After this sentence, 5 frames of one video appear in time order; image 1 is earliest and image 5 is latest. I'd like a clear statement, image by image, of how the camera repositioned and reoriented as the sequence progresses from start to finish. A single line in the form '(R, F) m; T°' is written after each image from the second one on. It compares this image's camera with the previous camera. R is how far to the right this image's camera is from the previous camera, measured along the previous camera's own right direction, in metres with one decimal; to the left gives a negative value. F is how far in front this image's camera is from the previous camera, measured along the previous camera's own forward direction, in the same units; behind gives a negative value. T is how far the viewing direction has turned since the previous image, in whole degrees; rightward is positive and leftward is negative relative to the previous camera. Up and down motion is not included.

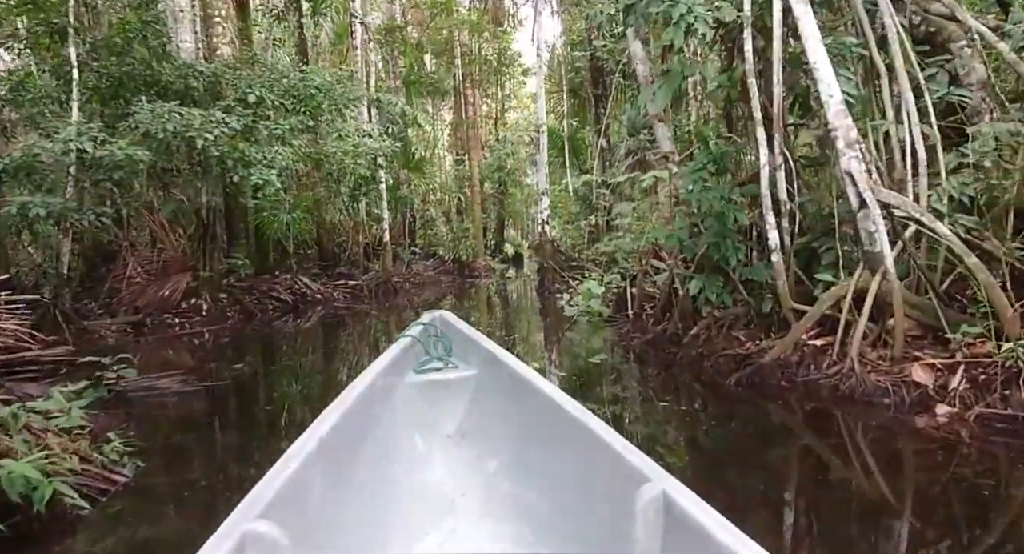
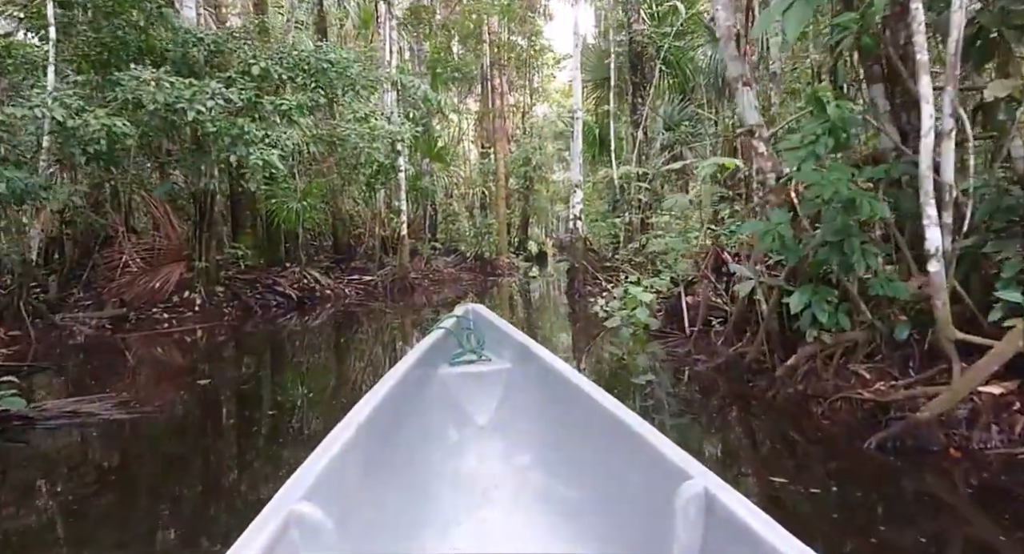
(-0.1, +0.7) m; -2°
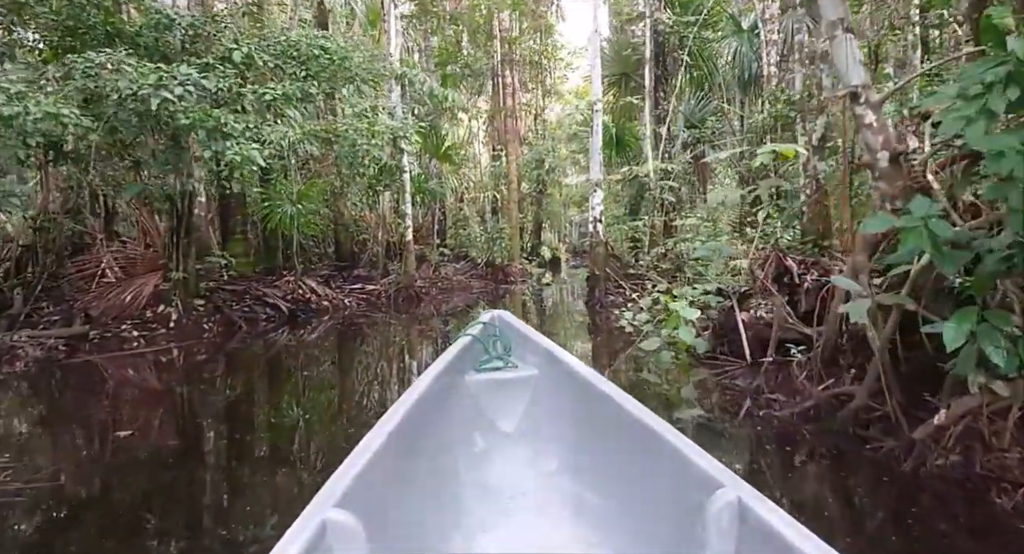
(0.0, +0.7) m; -1°
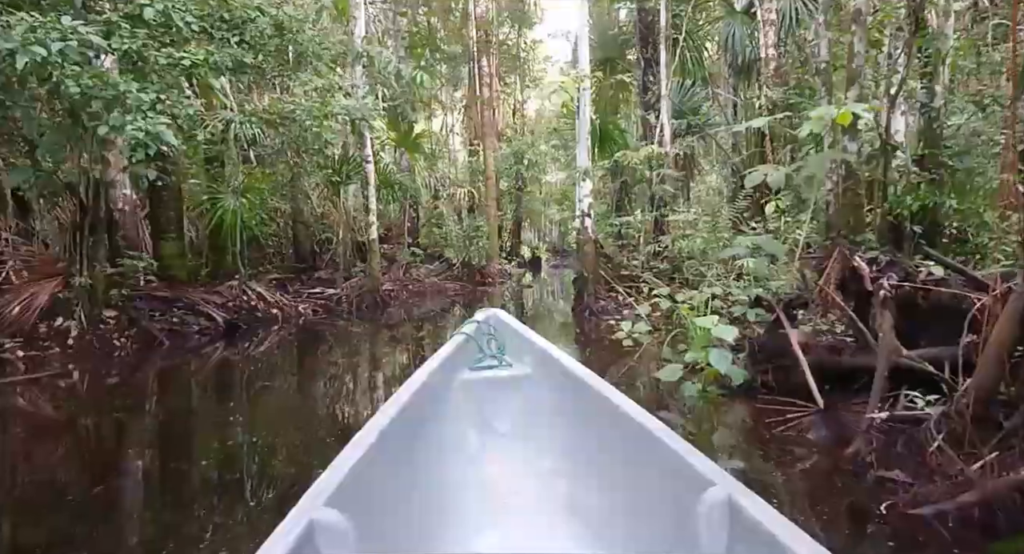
(0.0, +0.9) m; +2°
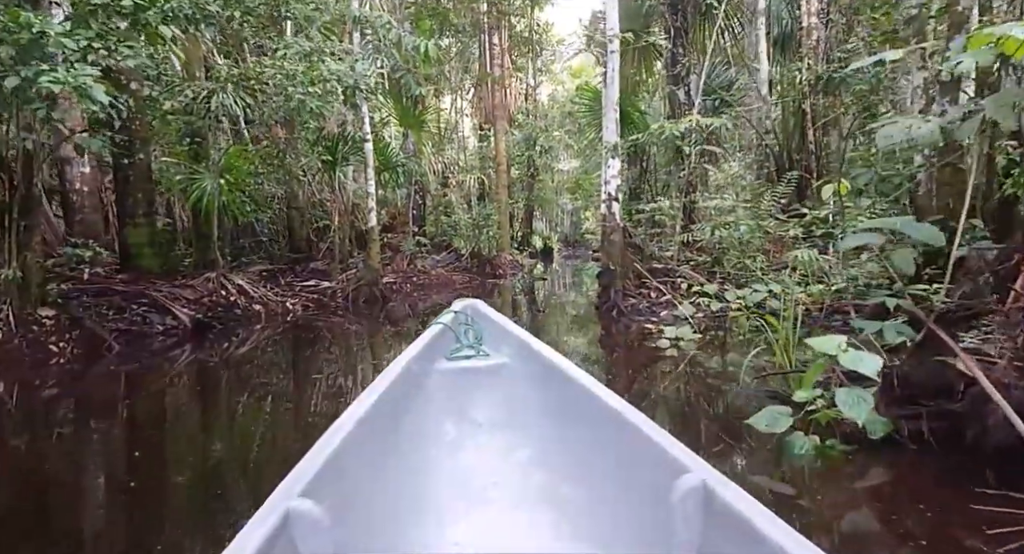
(0.0, +0.8) m; -1°
